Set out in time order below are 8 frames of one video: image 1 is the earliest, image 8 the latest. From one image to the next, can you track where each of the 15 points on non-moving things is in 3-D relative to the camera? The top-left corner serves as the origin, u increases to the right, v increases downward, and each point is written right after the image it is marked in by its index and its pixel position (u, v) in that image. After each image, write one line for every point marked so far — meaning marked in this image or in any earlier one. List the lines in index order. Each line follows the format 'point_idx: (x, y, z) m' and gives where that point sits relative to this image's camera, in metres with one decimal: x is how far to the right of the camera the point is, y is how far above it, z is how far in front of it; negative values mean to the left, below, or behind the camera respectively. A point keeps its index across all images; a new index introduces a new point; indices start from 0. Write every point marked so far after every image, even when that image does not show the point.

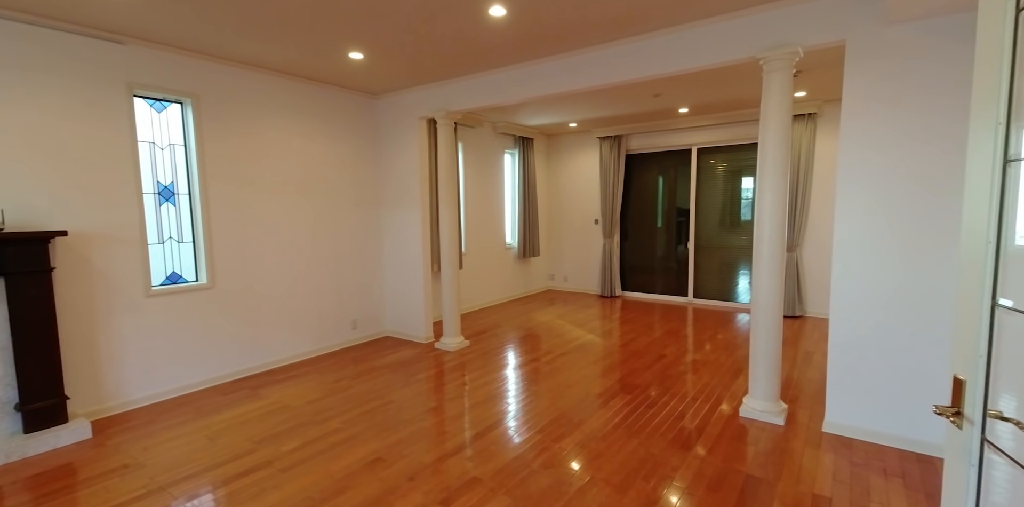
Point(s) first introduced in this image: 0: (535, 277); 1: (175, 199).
0: (+0.4, -0.4, +8.3) m
1: (-2.6, +0.4, +3.7) m
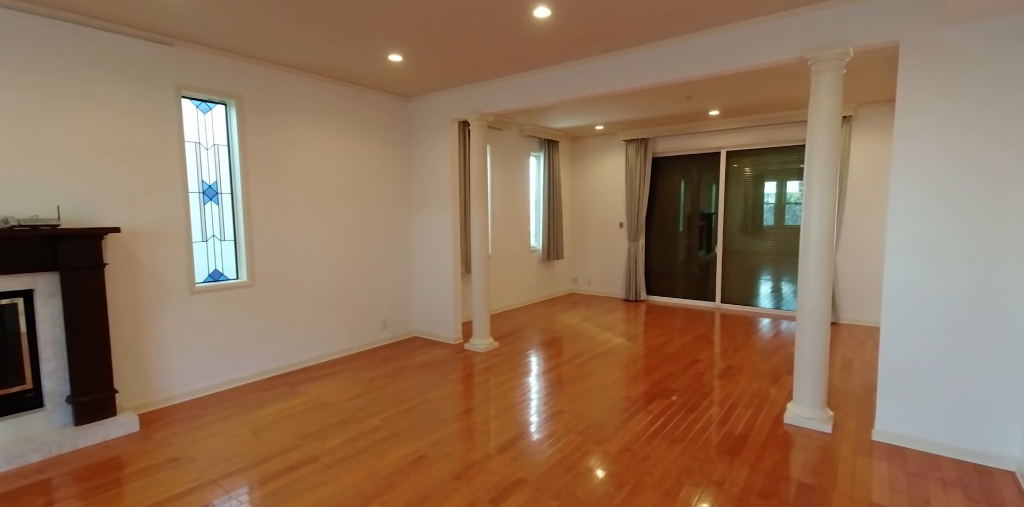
0: (+0.8, -0.5, +8.2) m
1: (-2.3, +0.4, +3.8) m
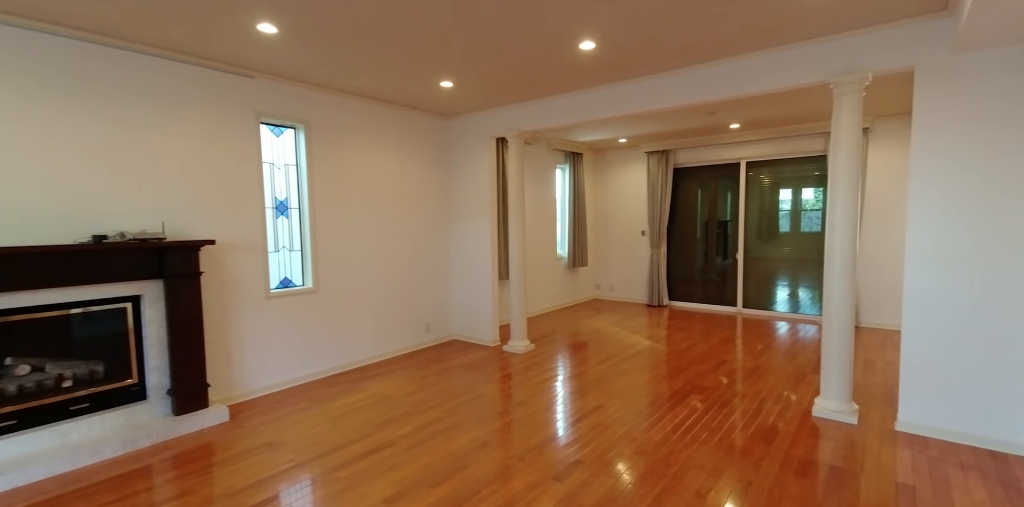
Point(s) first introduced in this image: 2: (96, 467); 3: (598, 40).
0: (+1.3, -0.6, +8.5) m
1: (-2.0, +0.4, +4.2) m
2: (-2.5, -1.3, +2.9) m
3: (+0.6, +1.5, +3.3) m
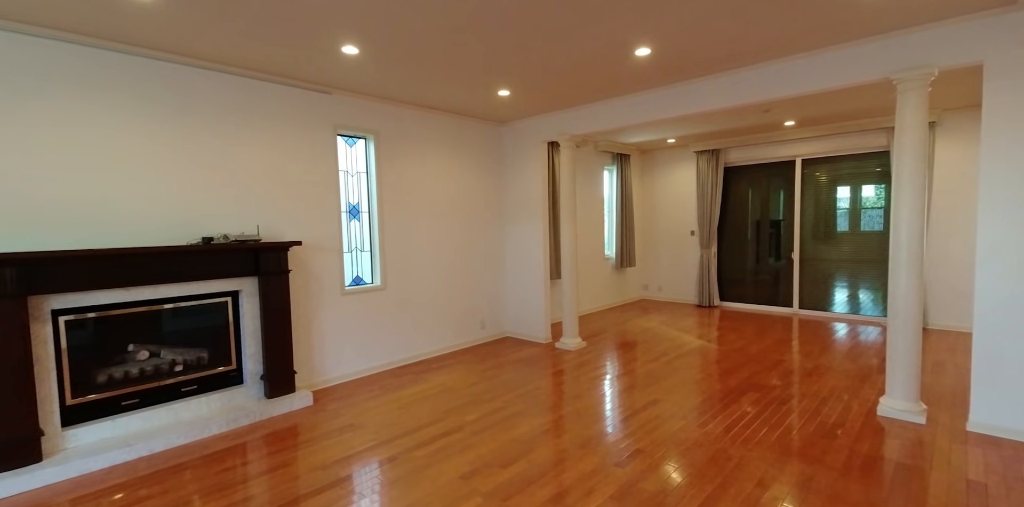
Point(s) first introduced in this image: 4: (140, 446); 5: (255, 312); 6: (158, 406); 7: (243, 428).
0: (+2.1, -0.6, +8.6) m
1: (-1.5, +0.4, +4.5) m
2: (-2.1, -1.3, +3.3) m
3: (+1.0, +1.5, +3.4) m
4: (-2.4, -1.2, +3.0) m
5: (-2.0, -0.4, +3.7) m
6: (-2.4, -1.0, +3.3) m
7: (-1.9, -1.3, +3.4) m
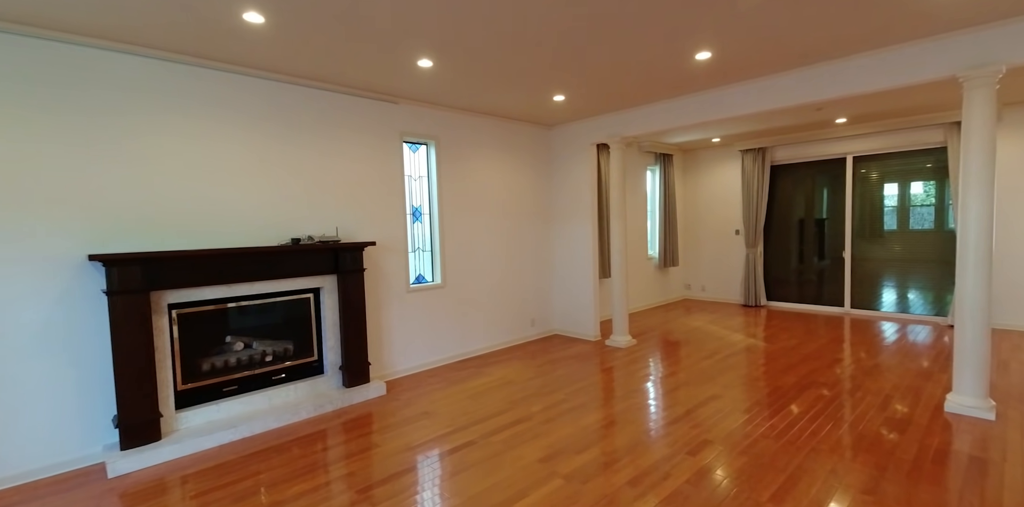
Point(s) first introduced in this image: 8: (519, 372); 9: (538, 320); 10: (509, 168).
0: (+2.9, -0.6, +8.6) m
1: (-0.9, +0.4, +4.7) m
2: (-1.6, -1.3, +3.5) m
3: (+1.5, +1.5, +3.5) m
4: (-1.9, -1.2, +3.3) m
5: (-1.5, -0.4, +4.0) m
6: (-1.9, -1.0, +3.6) m
7: (-1.4, -1.3, +3.7) m
8: (+0.1, -1.2, +4.6) m
9: (+0.3, -0.8, +5.9) m
10: (0.0, +1.0, +5.5) m
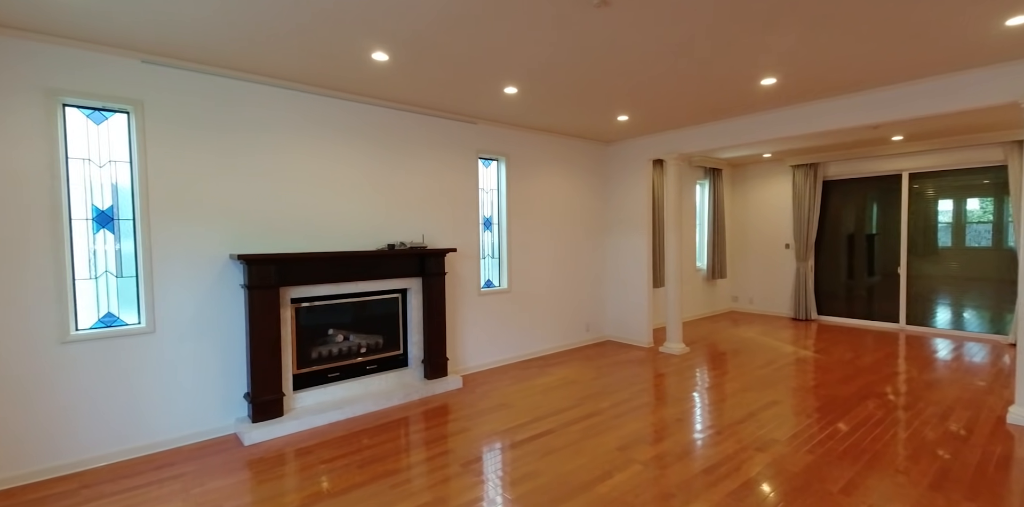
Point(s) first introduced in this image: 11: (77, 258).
0: (+3.8, -0.8, +8.7) m
1: (-0.2, +0.3, +5.1) m
2: (-1.0, -1.3, +4.0) m
3: (+2.1, +1.4, +3.8) m
4: (-1.3, -1.2, +3.8) m
5: (-0.9, -0.5, +4.4) m
6: (-1.3, -1.1, +4.0) m
7: (-0.9, -1.3, +4.1) m
8: (+0.7, -1.3, +5.0) m
9: (+1.1, -1.0, +6.2) m
10: (+0.7, +0.9, +5.8) m
11: (-2.7, 0.0, +2.9) m
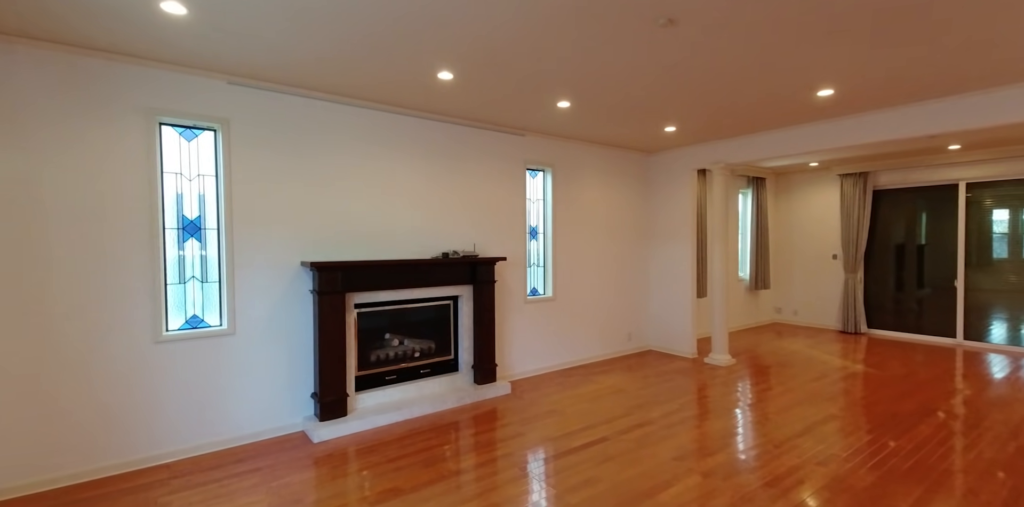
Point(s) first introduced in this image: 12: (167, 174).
0: (+4.5, -1.0, +8.6) m
1: (+0.3, +0.2, +5.3) m
2: (-0.6, -1.4, +4.1) m
3: (+2.6, +1.3, +3.8) m
4: (-0.9, -1.3, +3.9) m
5: (-0.4, -0.6, +4.5) m
6: (-0.9, -1.1, +4.2) m
7: (-0.4, -1.4, +4.2) m
8: (+1.2, -1.4, +5.0) m
9: (+1.6, -1.1, +6.2) m
10: (+1.3, +0.8, +5.9) m
11: (-2.3, -0.1, +3.2) m
12: (-2.3, +0.5, +3.1) m
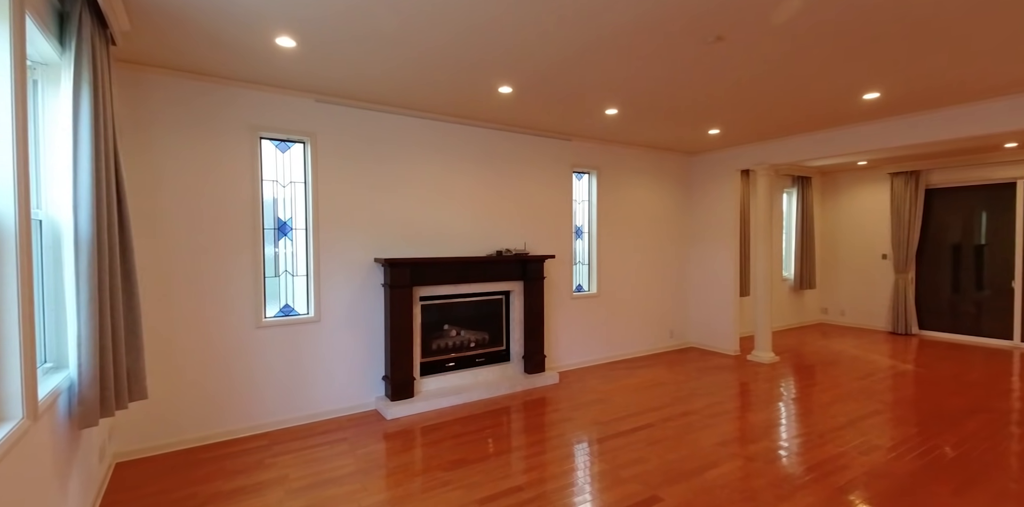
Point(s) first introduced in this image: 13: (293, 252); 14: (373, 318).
0: (+5.3, -1.0, +8.5) m
1: (+0.9, +0.2, +5.5) m
2: (-0.1, -1.4, +4.4) m
3: (+3.0, +1.3, +3.9) m
4: (-0.4, -1.3, +4.3) m
5: (+0.1, -0.5, +4.9) m
6: (-0.4, -1.1, +4.5) m
7: (+0.1, -1.3, +4.6) m
8: (+1.7, -1.3, +5.2) m
9: (+2.3, -1.1, +6.4) m
10: (+1.9, +0.8, +6.1) m
11: (-1.9, 0.0, +3.6) m
12: (-1.9, +0.6, +3.6) m
13: (-1.7, 0.0, +3.7) m
14: (-1.2, -0.6, +4.1) m
